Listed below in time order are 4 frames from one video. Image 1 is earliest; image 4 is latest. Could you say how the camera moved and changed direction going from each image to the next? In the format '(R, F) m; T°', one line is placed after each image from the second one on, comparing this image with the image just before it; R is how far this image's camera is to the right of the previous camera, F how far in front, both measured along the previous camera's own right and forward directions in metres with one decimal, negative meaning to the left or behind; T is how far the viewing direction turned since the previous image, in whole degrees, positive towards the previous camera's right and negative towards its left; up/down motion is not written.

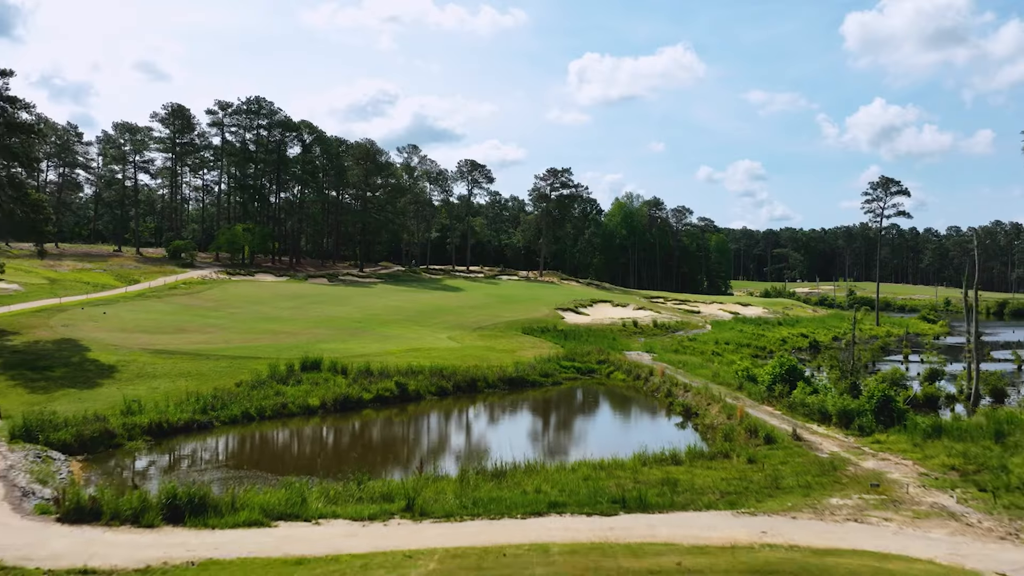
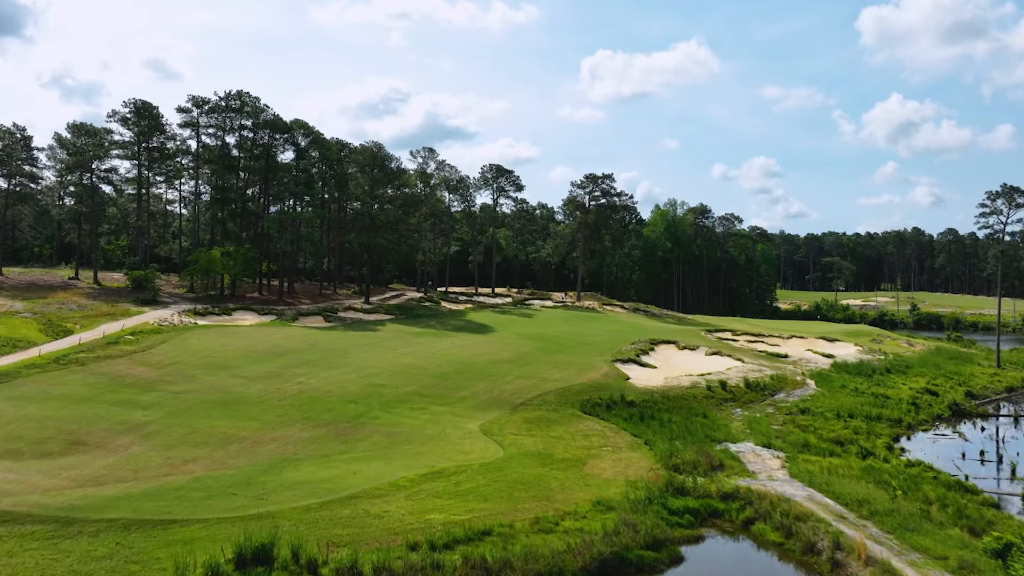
(-1.0, +9.0) m; -1°
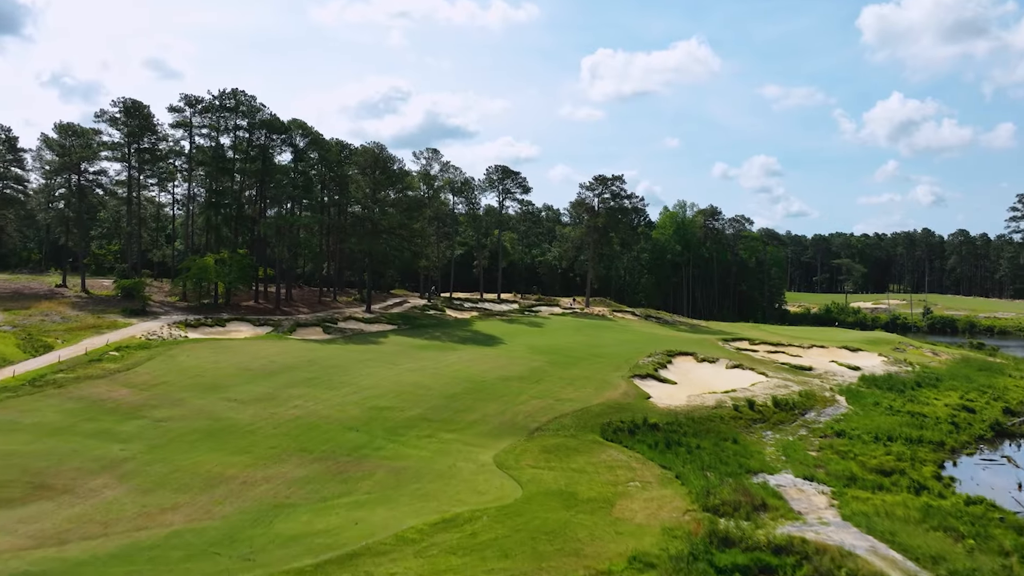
(-0.3, +1.9) m; 0°
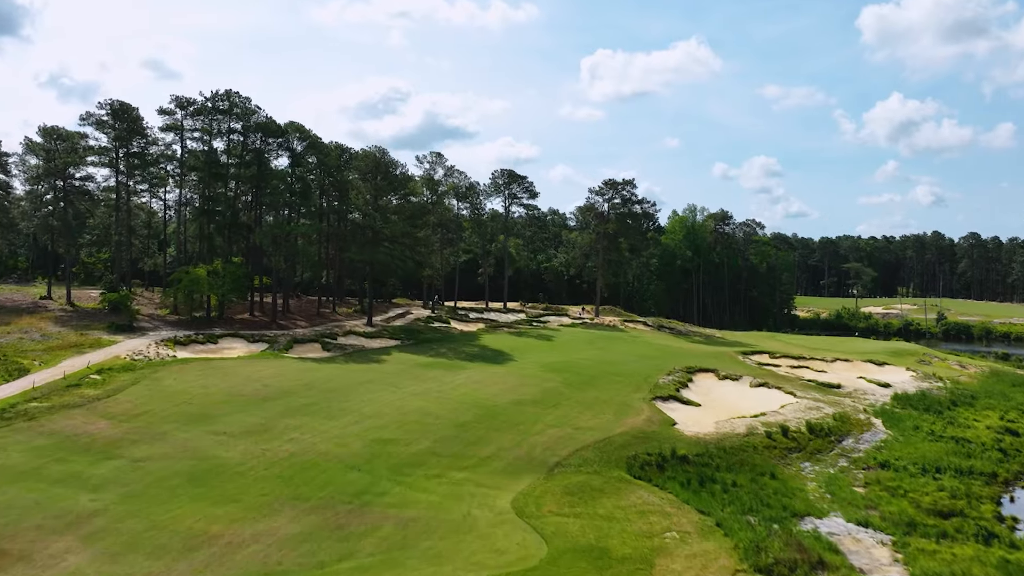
(-0.4, +2.0) m; 0°
